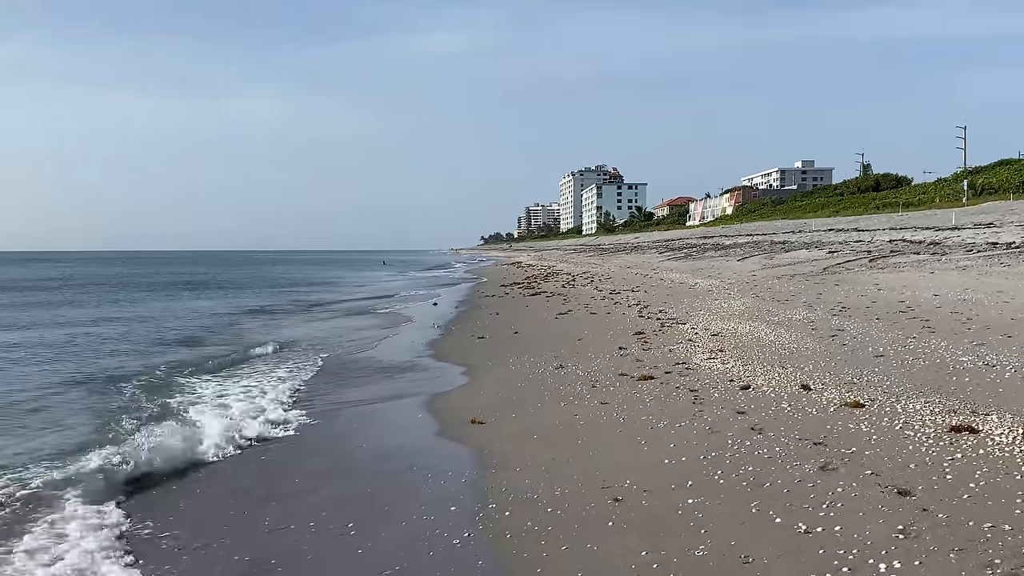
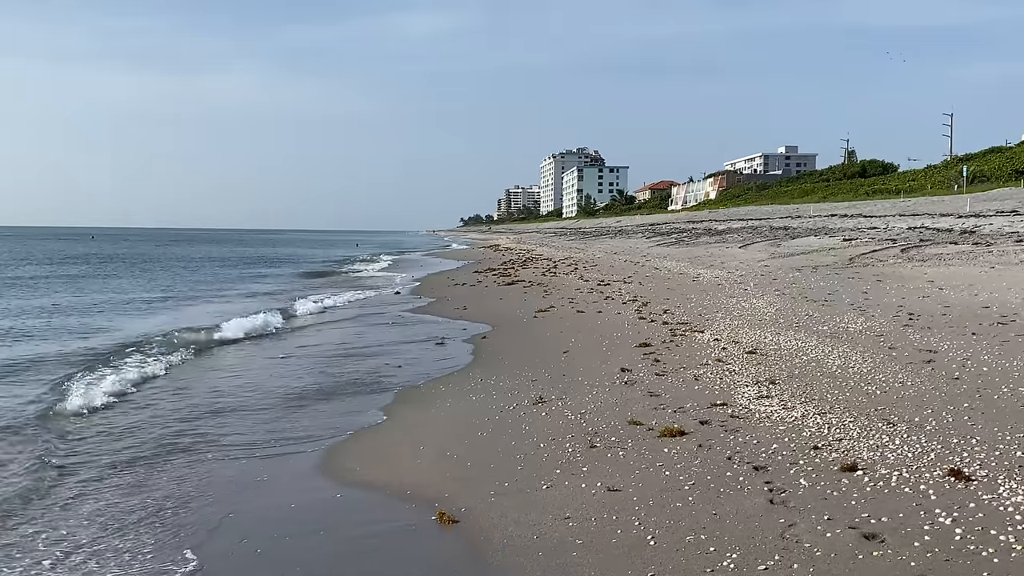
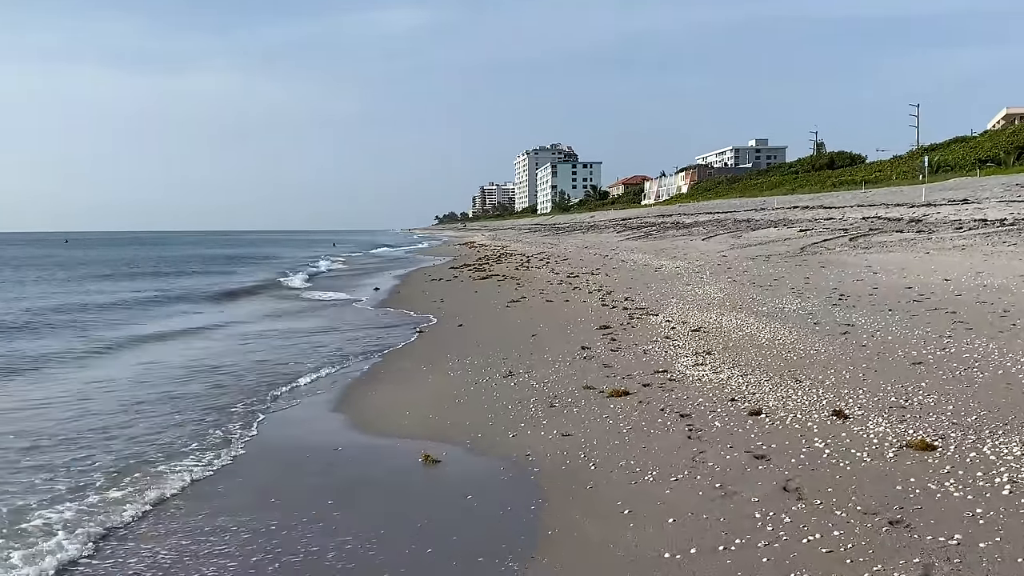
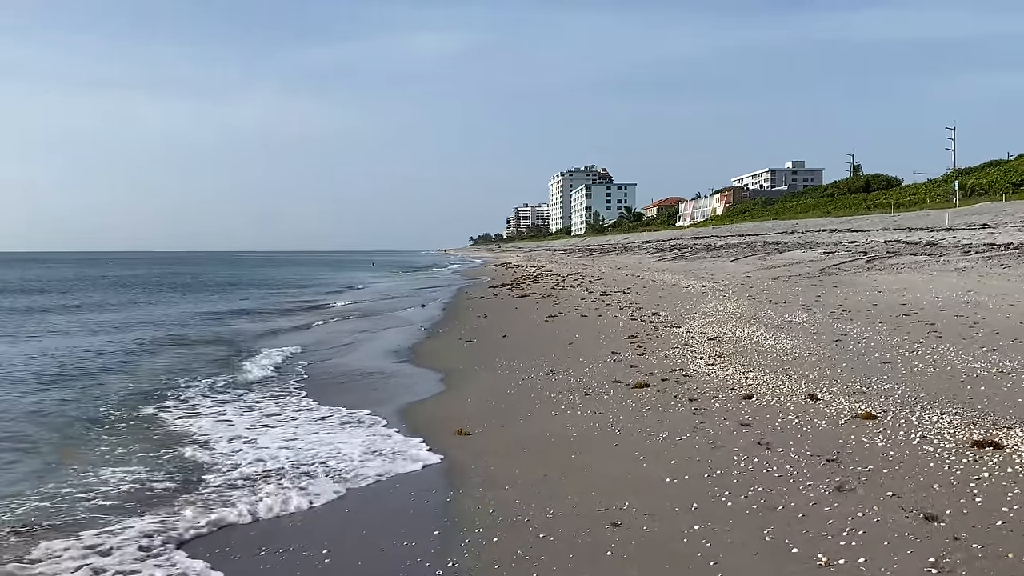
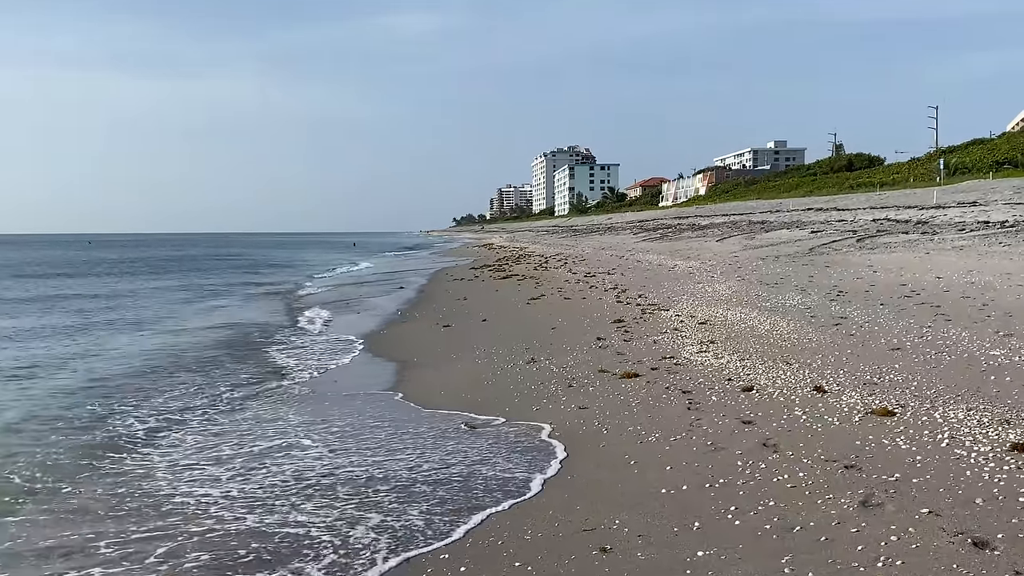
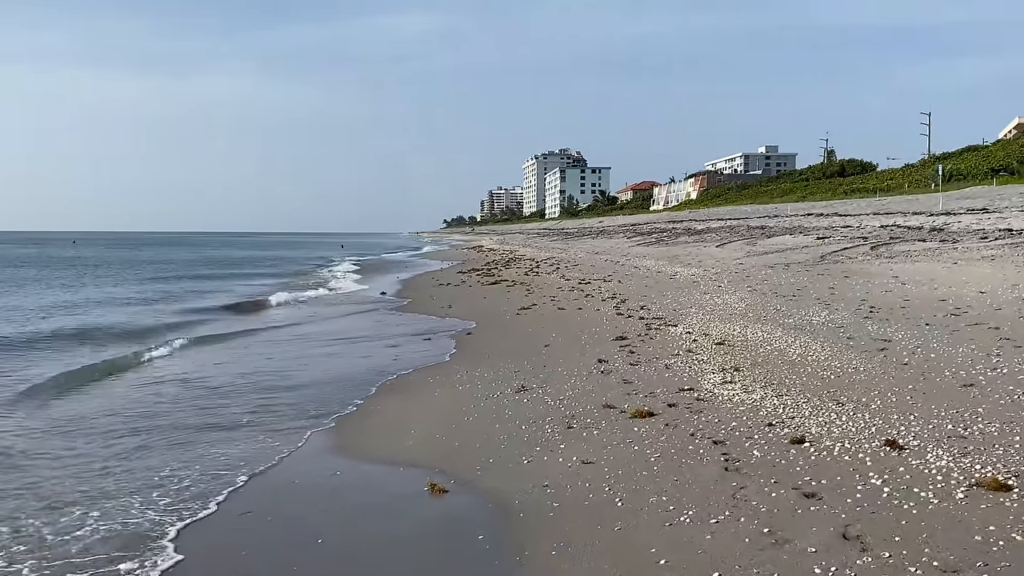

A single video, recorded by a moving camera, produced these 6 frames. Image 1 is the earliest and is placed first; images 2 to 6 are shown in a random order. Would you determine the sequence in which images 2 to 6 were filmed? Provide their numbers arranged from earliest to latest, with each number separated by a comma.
4, 5, 3, 6, 2
